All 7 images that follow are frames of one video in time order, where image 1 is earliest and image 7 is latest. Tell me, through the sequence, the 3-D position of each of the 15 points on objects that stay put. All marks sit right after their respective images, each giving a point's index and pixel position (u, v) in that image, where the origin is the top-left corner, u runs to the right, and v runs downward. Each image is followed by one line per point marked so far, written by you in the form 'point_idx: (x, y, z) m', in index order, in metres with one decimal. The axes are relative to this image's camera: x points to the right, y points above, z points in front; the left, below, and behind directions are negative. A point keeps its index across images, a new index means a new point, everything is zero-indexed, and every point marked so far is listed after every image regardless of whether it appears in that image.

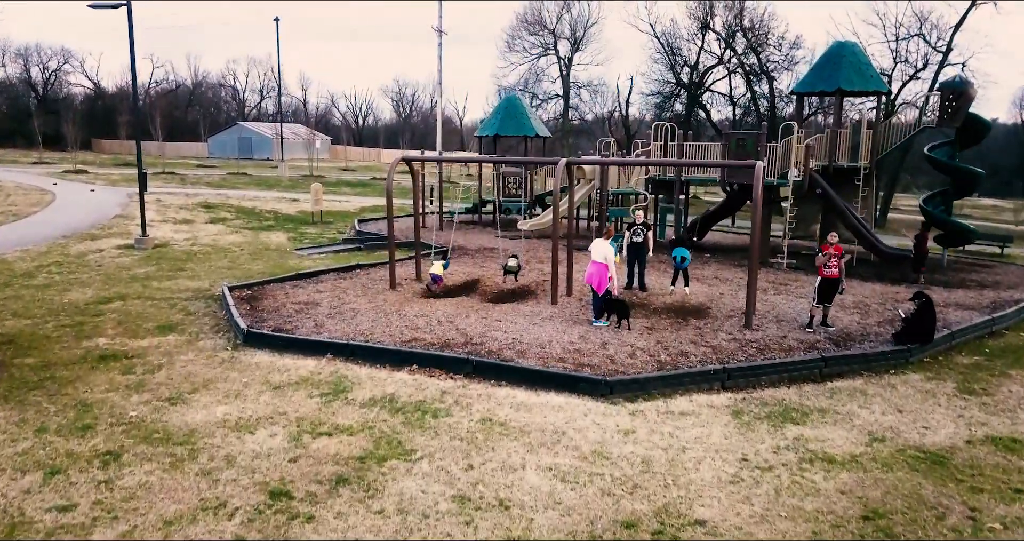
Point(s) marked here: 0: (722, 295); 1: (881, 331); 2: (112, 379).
0: (+2.9, -0.4, +10.4) m
1: (+4.3, -0.7, +8.7) m
2: (-3.5, -0.9, +6.5) m
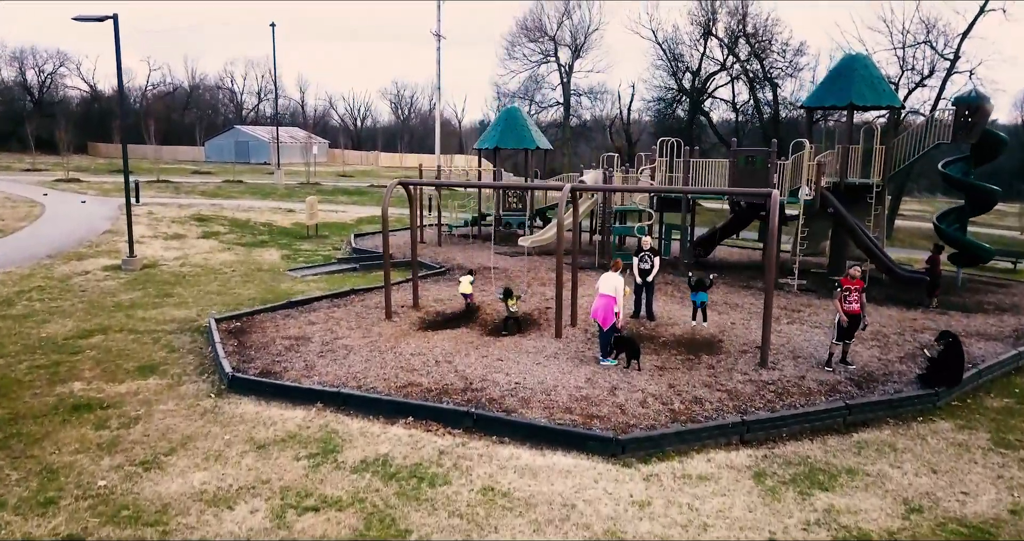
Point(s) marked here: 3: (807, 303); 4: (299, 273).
0: (+3.0, -0.8, +9.9) m
1: (+4.3, -1.1, +8.2) m
2: (-3.5, -1.3, +6.0) m
3: (+4.6, -0.6, +11.7) m
4: (-3.9, -0.1, +13.5) m
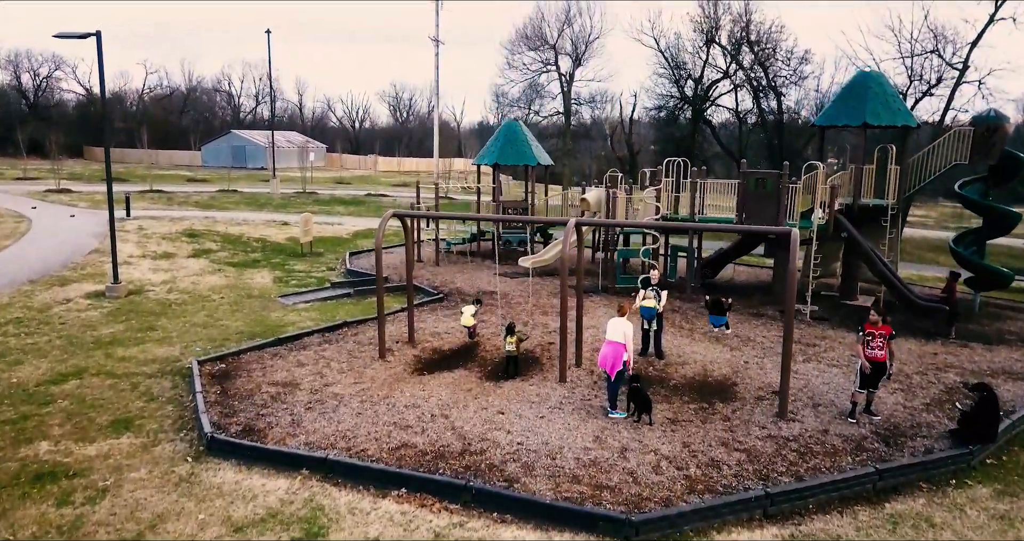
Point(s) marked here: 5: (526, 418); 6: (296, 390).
0: (+3.0, -1.2, +9.4) m
1: (+4.3, -1.6, +7.7) m
2: (-3.4, -1.8, +5.5) m
3: (+4.6, -1.0, +11.2) m
4: (-3.8, -0.5, +13.0) m
5: (+0.1, -1.5, +7.3) m
6: (-2.3, -1.3, +8.1) m
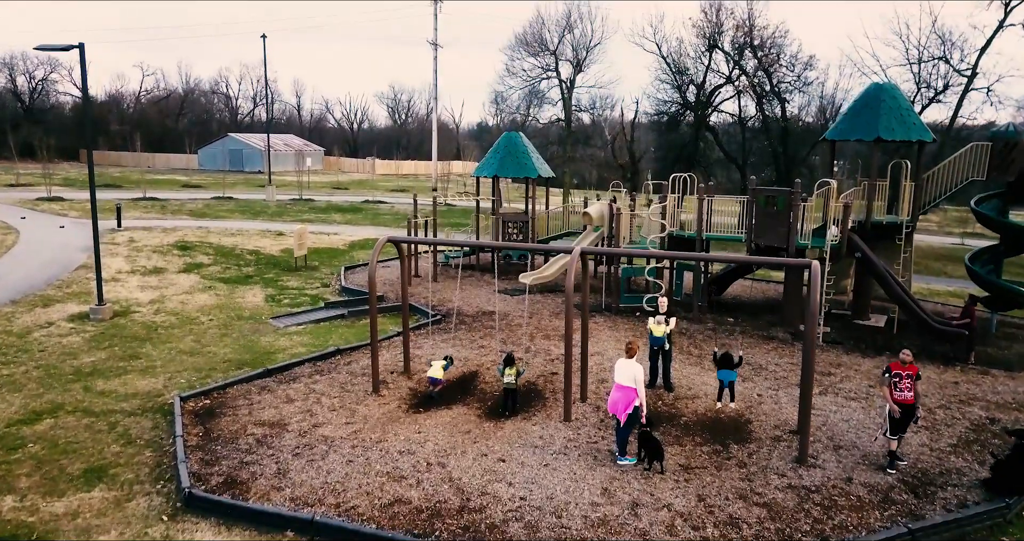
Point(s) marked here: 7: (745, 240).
0: (+3.0, -1.6, +8.9) m
1: (+4.4, -1.9, +7.2) m
2: (-3.4, -2.1, +5.0) m
3: (+4.6, -1.4, +10.7) m
4: (-3.8, -0.9, +12.5) m
5: (+0.2, -1.8, +6.9) m
6: (-2.3, -1.6, +7.6) m
7: (+4.0, +0.5, +12.9) m
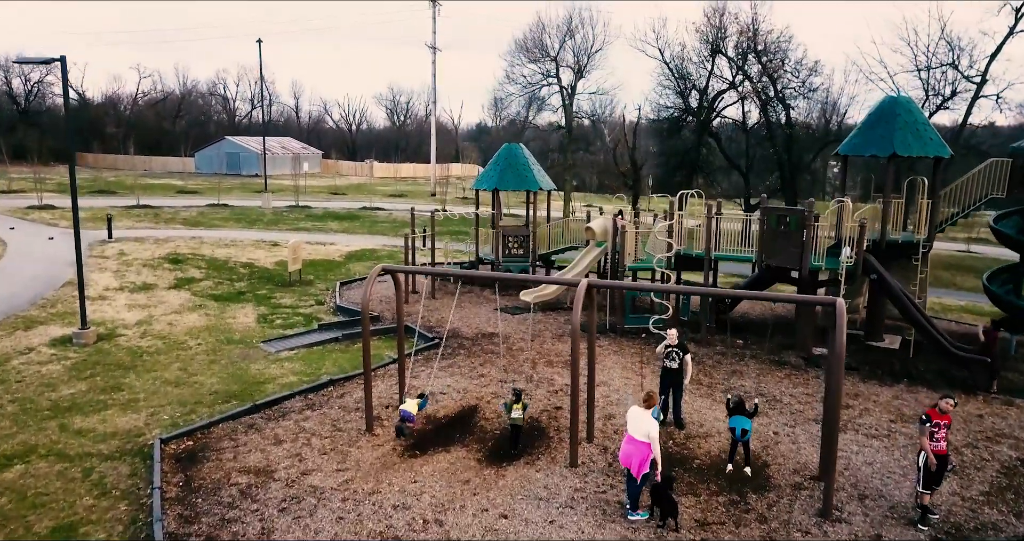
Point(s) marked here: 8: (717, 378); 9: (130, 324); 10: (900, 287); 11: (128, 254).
0: (+3.0, -1.9, +8.4) m
1: (+4.4, -2.3, +6.7) m
2: (-3.4, -2.5, +4.5) m
3: (+4.7, -1.7, +10.2) m
4: (-3.8, -1.2, +12.0) m
5: (+0.2, -2.1, +6.4) m
6: (-2.3, -2.0, +7.1) m
7: (+4.0, +0.2, +12.4) m
8: (+2.9, -1.5, +10.8) m
9: (-6.7, -0.9, +13.1) m
10: (+6.4, -0.3, +12.3) m
11: (-10.1, +0.4, +19.6) m
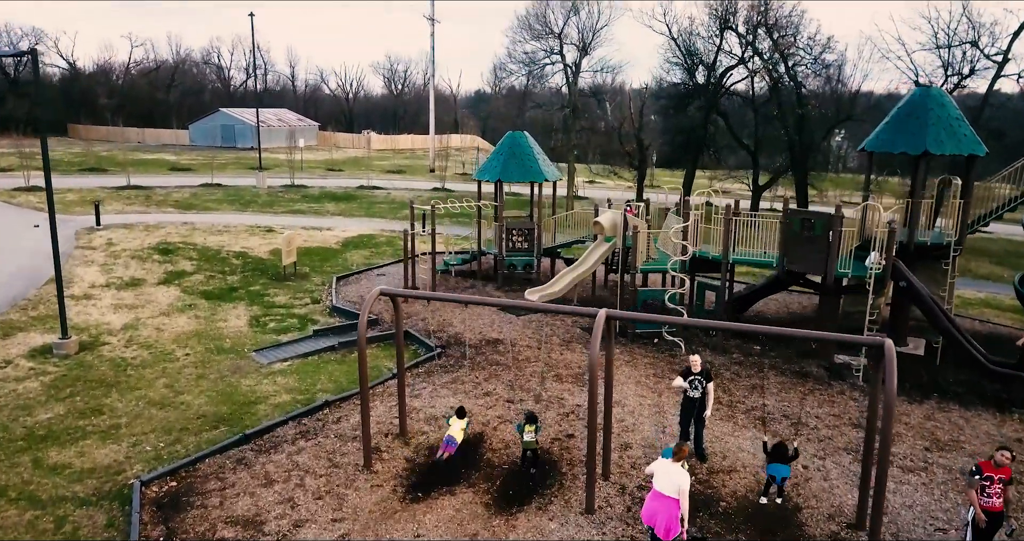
0: (+3.1, -2.1, +7.8) m
1: (+4.5, -2.6, +6.1) m
2: (-3.3, -2.9, +3.9) m
3: (+4.8, -1.9, +9.6) m
4: (-3.7, -1.3, +11.4) m
5: (+0.3, -2.5, +5.8) m
6: (-2.2, -2.3, +6.5) m
7: (+4.1, +0.1, +11.7) m
8: (+3.0, -1.7, +10.1) m
9: (-6.6, -1.0, +12.5) m
10: (+6.5, -0.4, +11.6) m
11: (-10.0, +0.7, +18.9) m
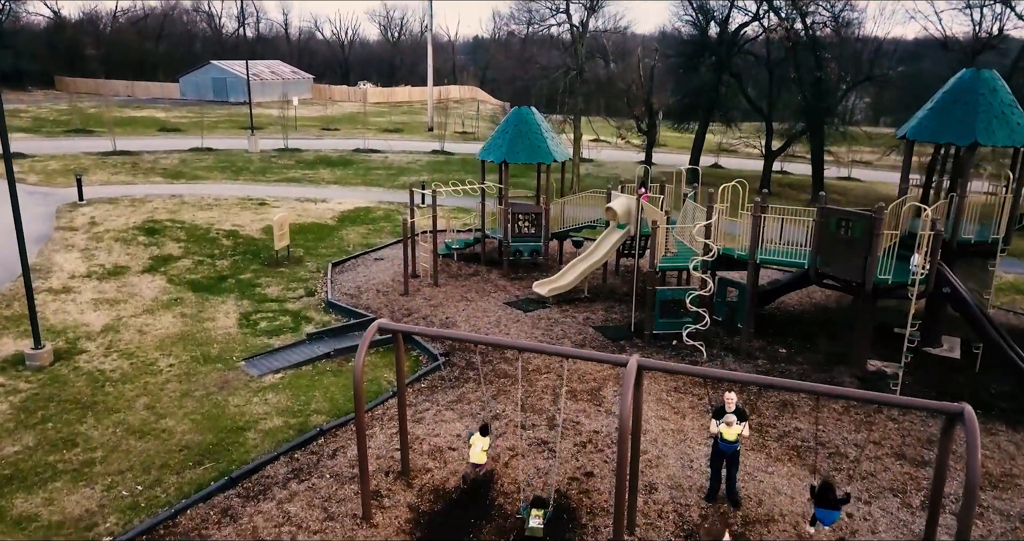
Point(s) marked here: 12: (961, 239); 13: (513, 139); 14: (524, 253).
0: (+3.3, -2.4, +7.1) m
1: (+4.6, -3.0, +5.4) m
2: (-3.1, -3.5, +3.2) m
3: (+4.9, -2.0, +8.8) m
4: (-3.6, -1.4, +10.5) m
5: (+0.4, -2.9, +5.0) m
6: (-2.1, -2.7, +5.8) m
7: (+4.3, +0.1, +10.8) m
8: (+3.2, -1.8, +9.3) m
9: (-6.5, -0.9, +11.6) m
10: (+6.6, -0.4, +10.7) m
11: (-9.9, +1.1, +17.9) m
12: (+6.5, +0.5, +10.8) m
13: (0.0, +2.6, +14.8) m
14: (+0.3, +0.4, +15.4) m
